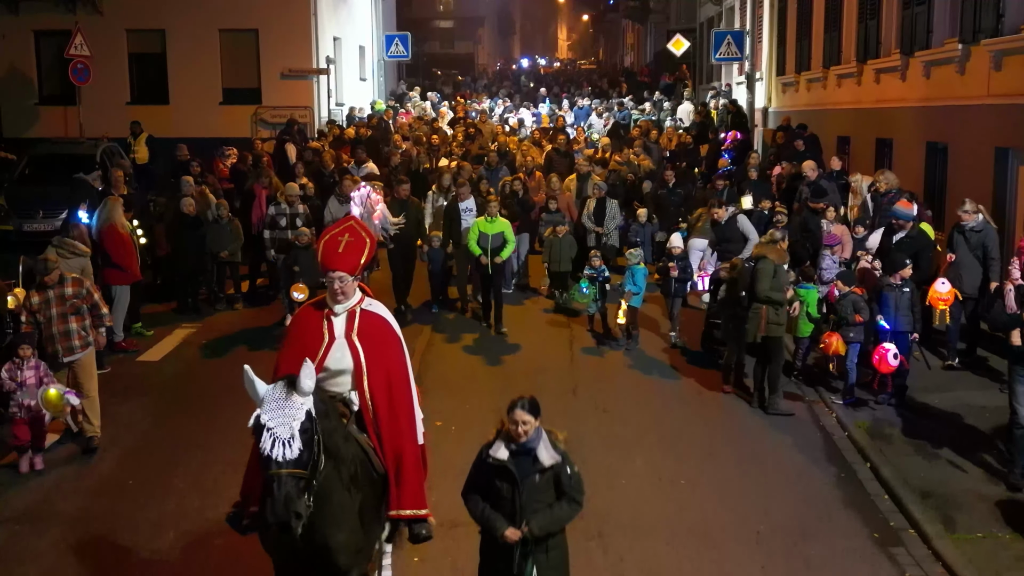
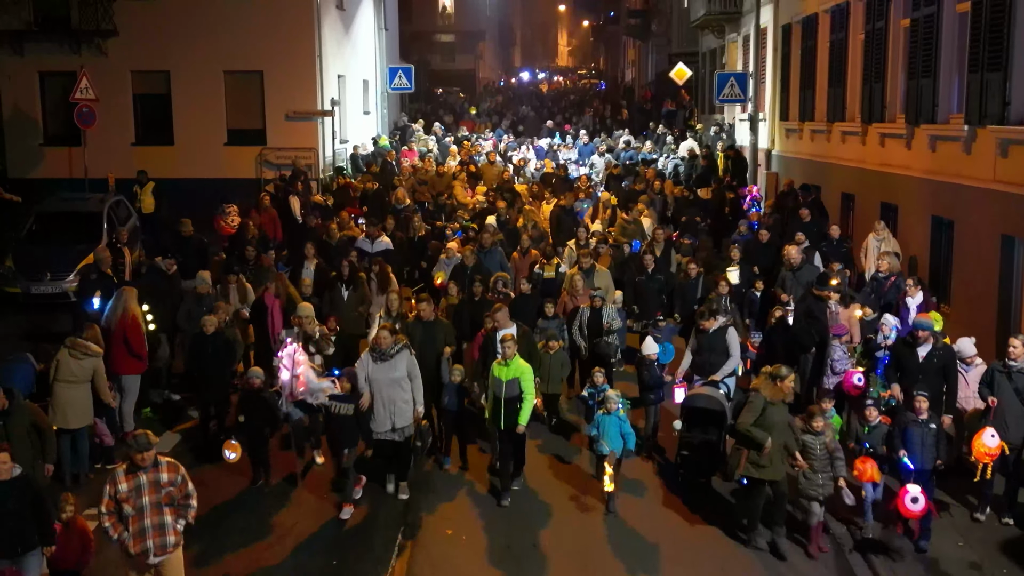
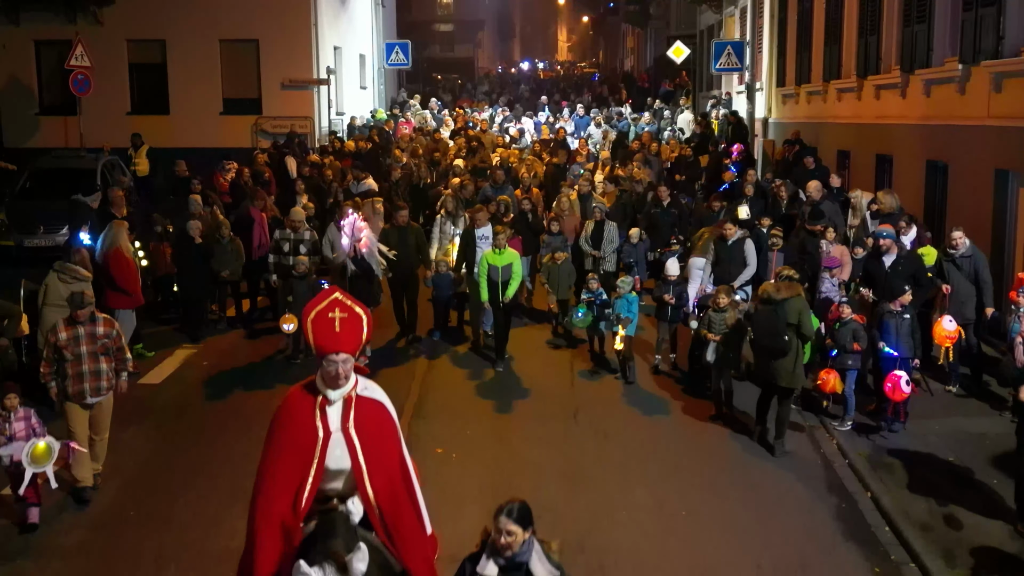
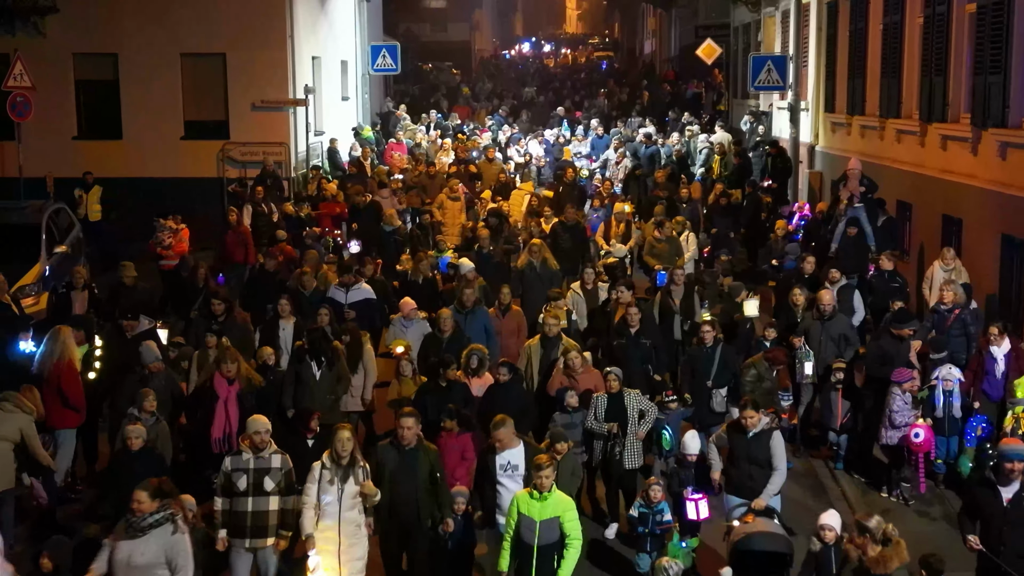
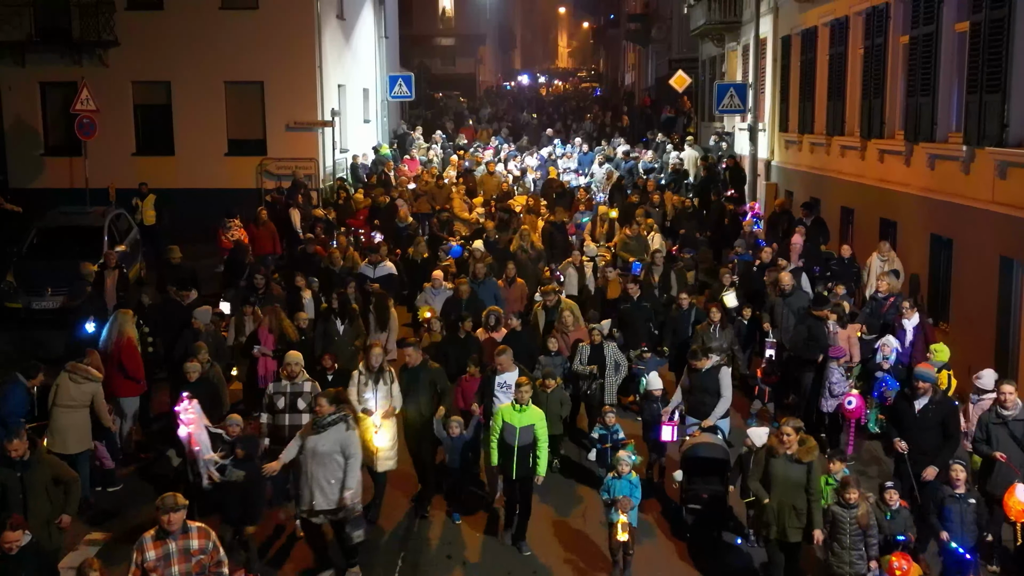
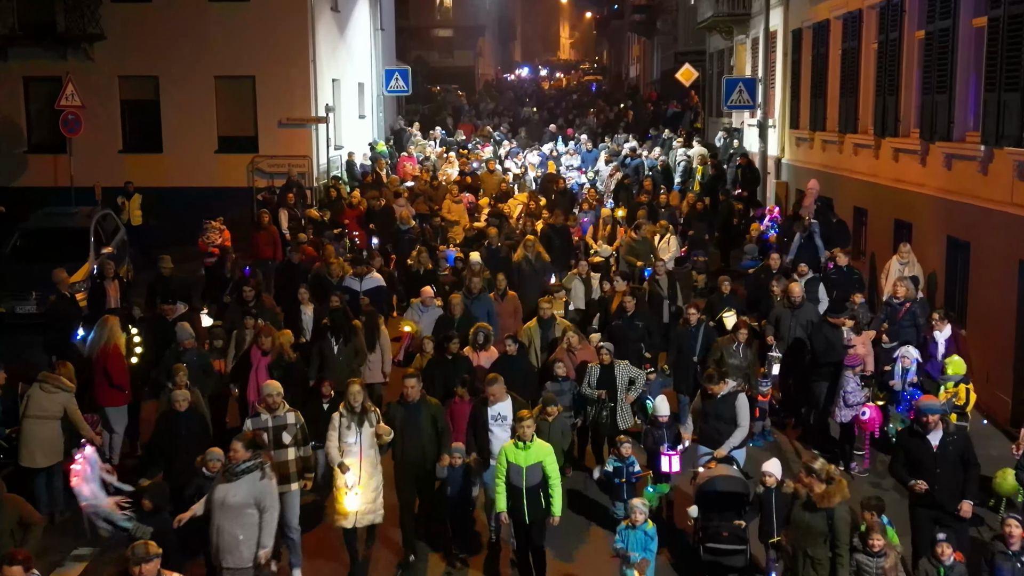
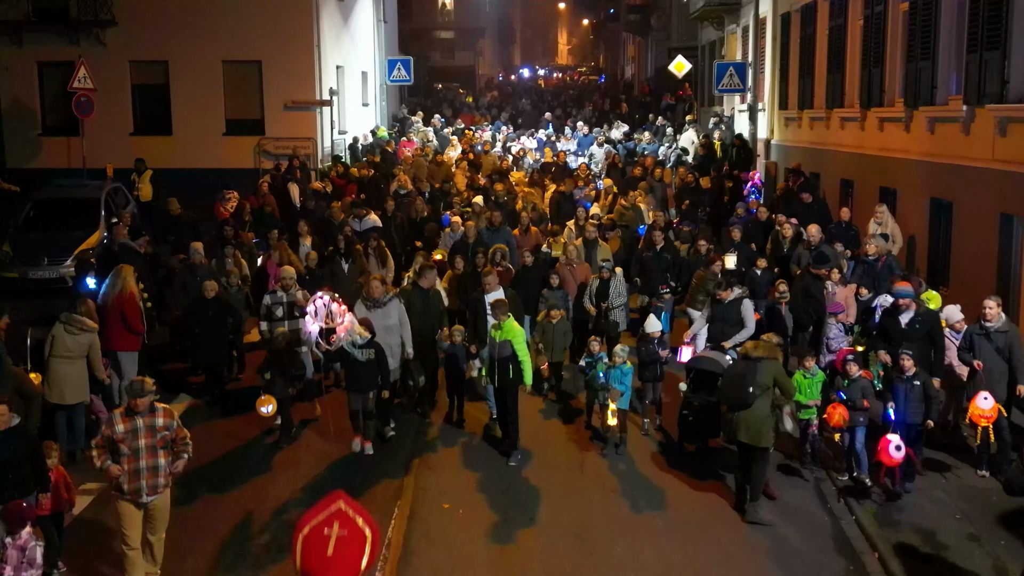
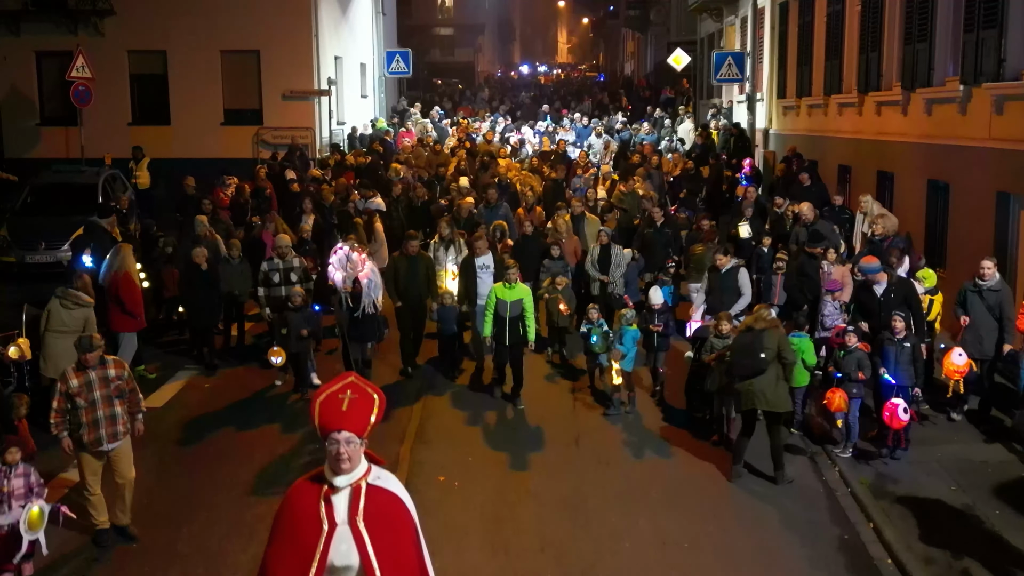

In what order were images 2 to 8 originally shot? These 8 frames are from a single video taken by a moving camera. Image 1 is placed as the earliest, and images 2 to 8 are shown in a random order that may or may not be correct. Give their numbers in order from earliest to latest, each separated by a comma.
3, 8, 7, 2, 5, 6, 4
